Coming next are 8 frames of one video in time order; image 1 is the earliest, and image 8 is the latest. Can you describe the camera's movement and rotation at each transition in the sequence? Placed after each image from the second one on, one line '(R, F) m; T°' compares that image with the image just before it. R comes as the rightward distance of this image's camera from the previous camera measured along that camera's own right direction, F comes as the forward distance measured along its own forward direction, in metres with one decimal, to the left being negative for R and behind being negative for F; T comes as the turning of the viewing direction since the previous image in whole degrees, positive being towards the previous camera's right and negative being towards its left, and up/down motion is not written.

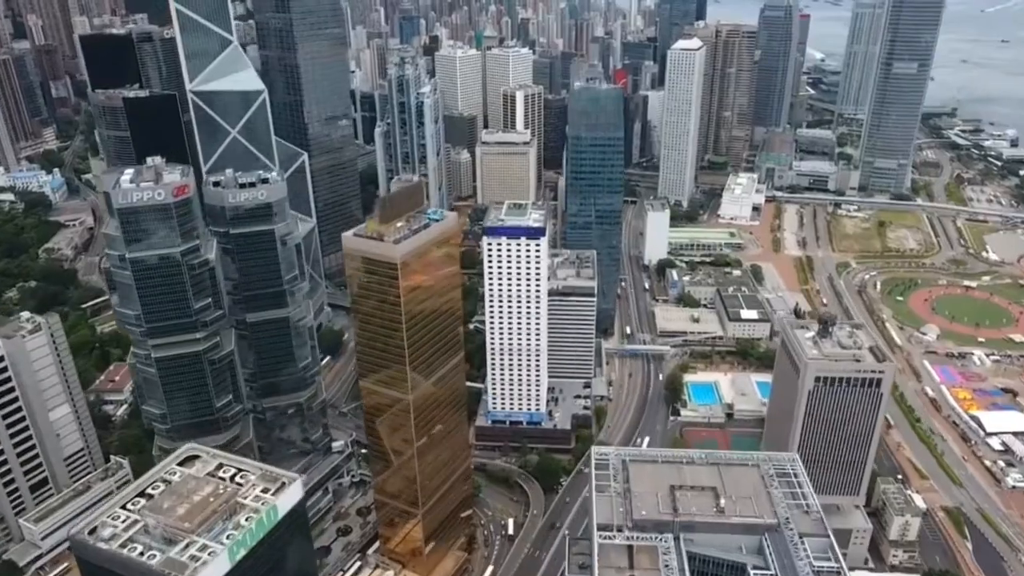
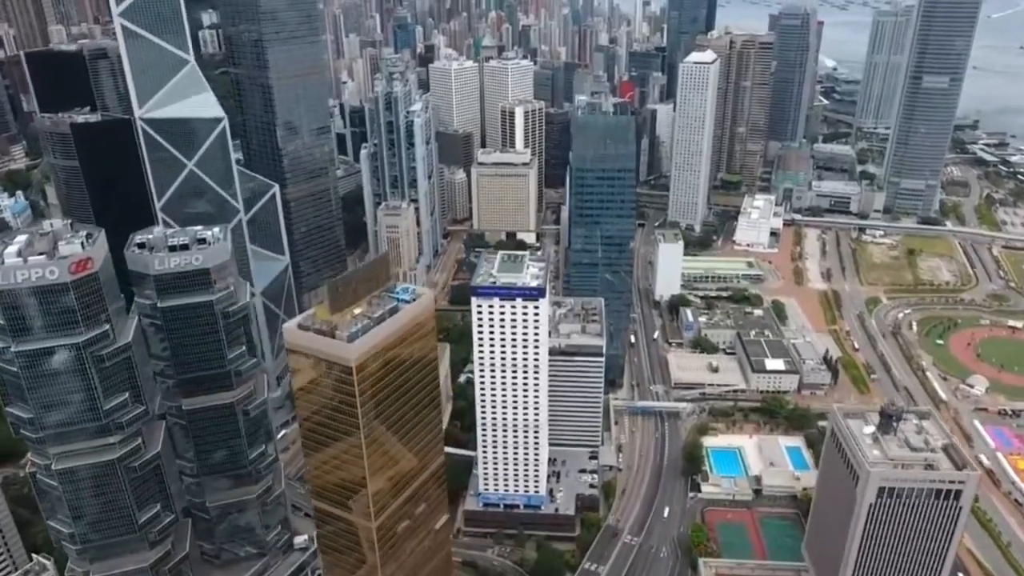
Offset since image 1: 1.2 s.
(+0.6, +9.8) m; 0°
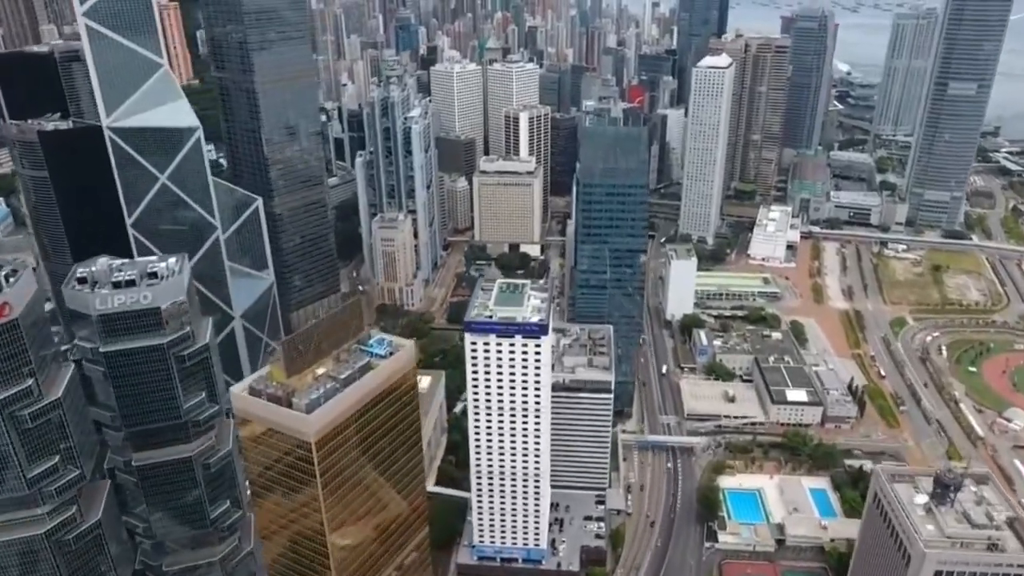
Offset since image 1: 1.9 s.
(+0.4, +5.9) m; 0°
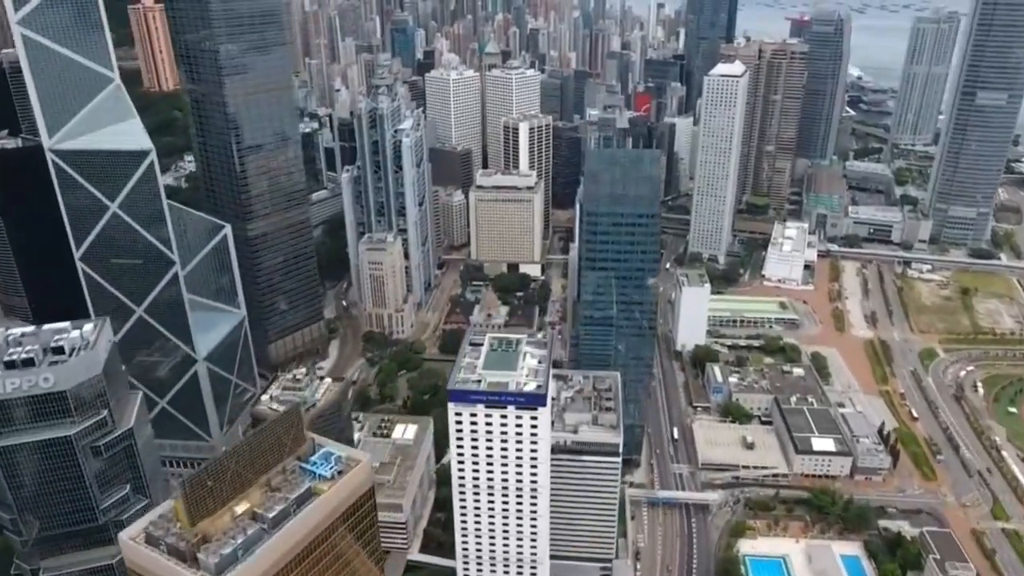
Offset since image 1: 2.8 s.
(+0.5, +7.3) m; 0°
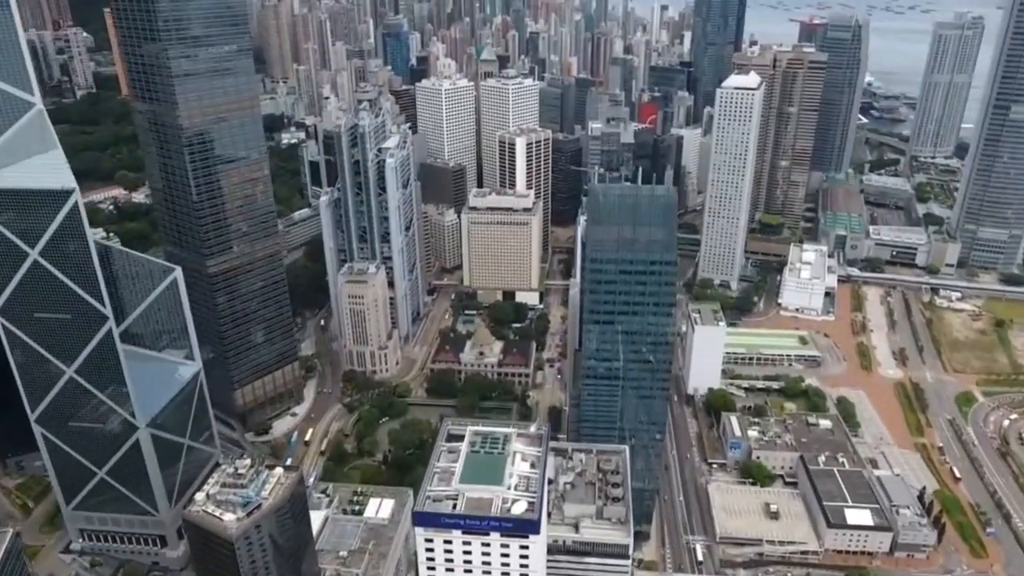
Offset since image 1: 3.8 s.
(+0.6, +8.4) m; 0°
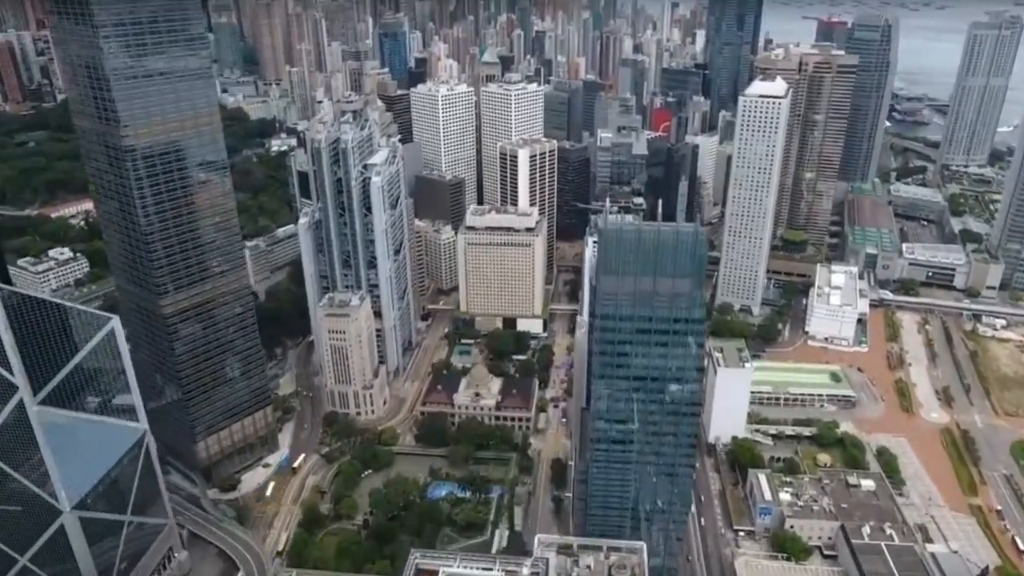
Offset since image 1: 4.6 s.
(+0.7, +8.7) m; -1°
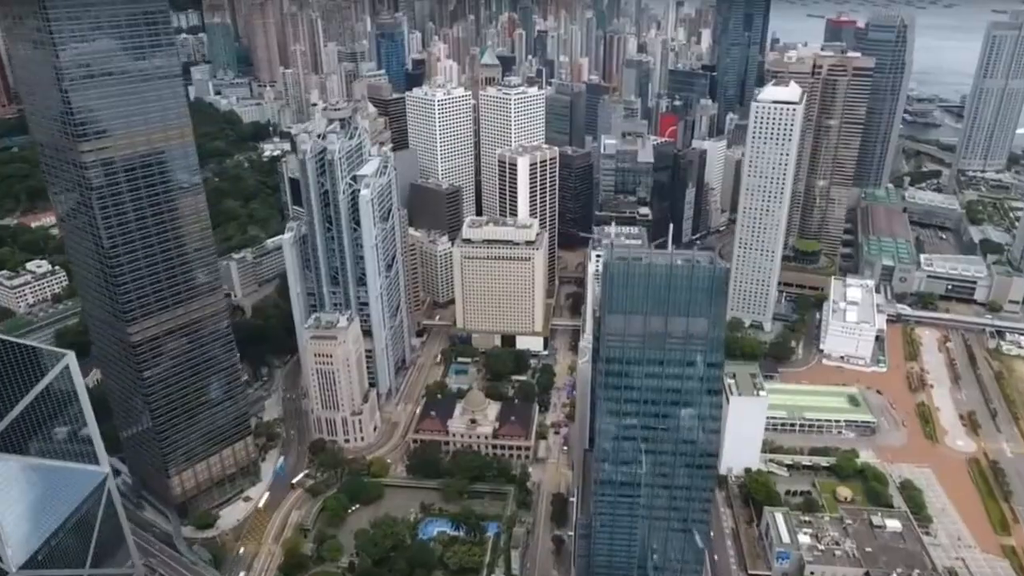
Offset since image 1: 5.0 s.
(+0.4, +4.6) m; 0°
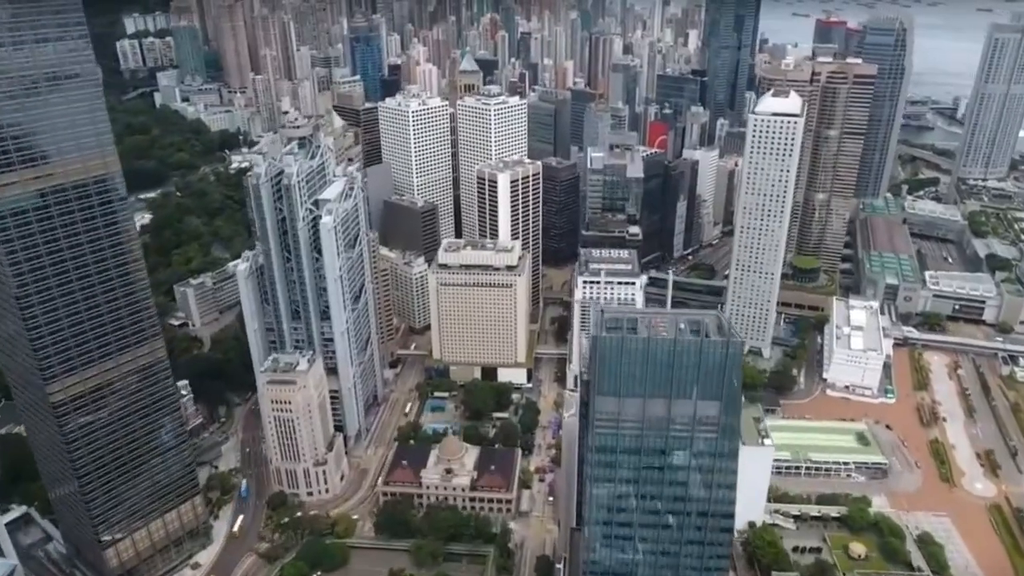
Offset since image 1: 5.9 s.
(+0.8, +6.5) m; +1°
